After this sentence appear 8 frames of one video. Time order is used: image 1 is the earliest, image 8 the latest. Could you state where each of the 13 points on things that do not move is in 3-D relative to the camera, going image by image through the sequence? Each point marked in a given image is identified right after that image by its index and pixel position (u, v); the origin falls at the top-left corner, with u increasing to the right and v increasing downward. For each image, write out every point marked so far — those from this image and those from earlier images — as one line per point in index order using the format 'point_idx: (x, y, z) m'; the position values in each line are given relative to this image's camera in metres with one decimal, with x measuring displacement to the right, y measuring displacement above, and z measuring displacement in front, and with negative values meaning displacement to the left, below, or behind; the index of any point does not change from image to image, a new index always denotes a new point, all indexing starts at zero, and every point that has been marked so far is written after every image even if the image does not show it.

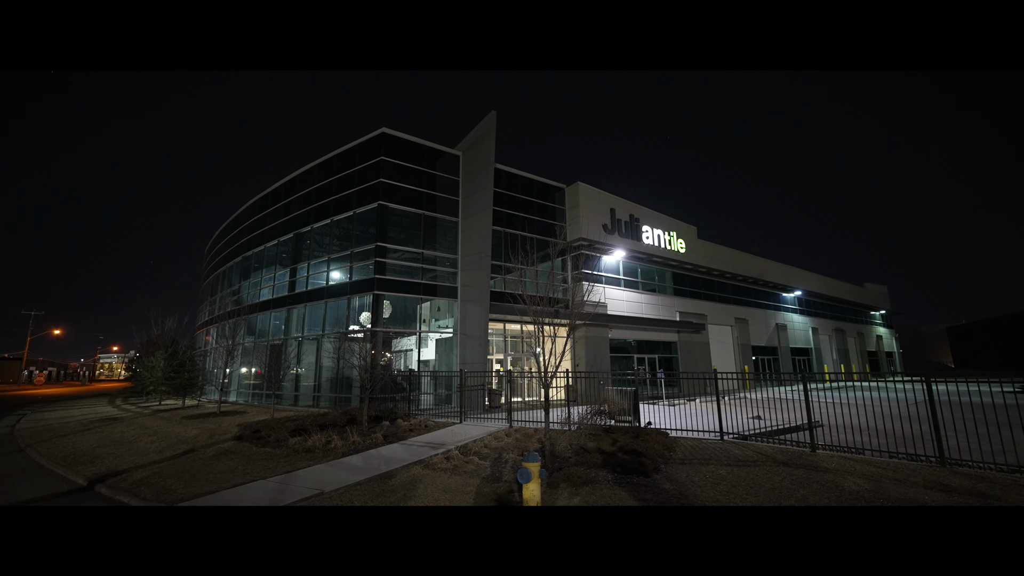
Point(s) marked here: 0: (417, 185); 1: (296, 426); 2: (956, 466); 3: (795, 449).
0: (-4.1, +4.3, +18.7) m
1: (-5.4, -3.4, +11.1) m
2: (+6.5, -2.6, +6.5) m
3: (+5.2, -2.9, +8.3) m
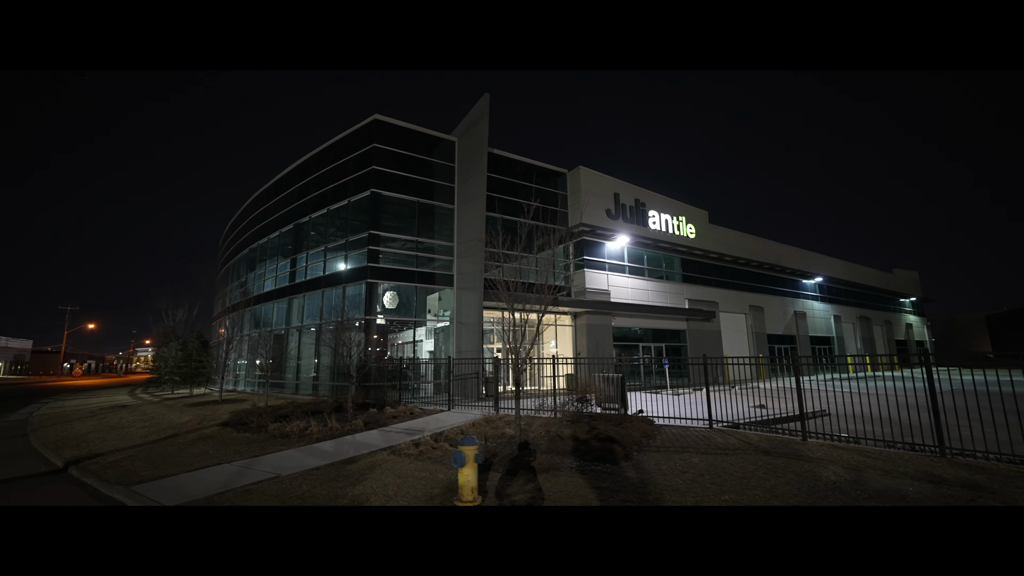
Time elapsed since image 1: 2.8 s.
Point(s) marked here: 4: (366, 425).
0: (-4.2, +4.7, +18.5) m
1: (-5.7, -3.0, +11.1) m
2: (+5.9, -2.2, +6.0) m
3: (+4.6, -2.5, +7.8) m
4: (-3.3, -3.1, +10.2) m
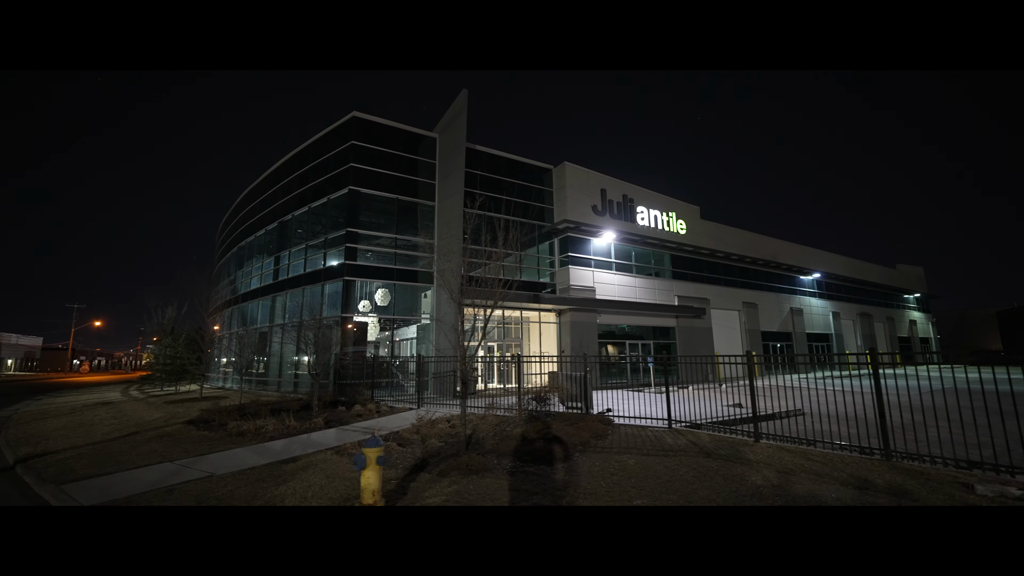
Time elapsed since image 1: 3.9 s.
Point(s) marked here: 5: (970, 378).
0: (-4.9, +4.8, +18.5) m
1: (-6.6, -3.0, +11.1) m
2: (+4.9, -2.2, +5.7) m
3: (+3.7, -2.5, +7.6) m
4: (-4.2, -3.0, +10.2) m
5: (+16.8, -3.3, +16.6) m
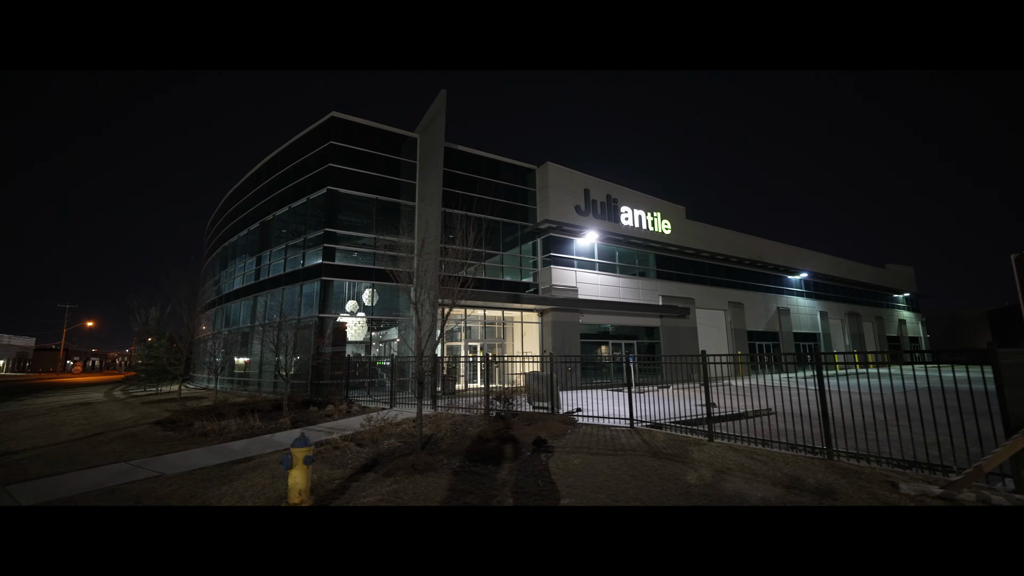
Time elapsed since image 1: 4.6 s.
0: (-5.7, +4.8, +18.5) m
1: (-7.3, -3.0, +11.1) m
2: (+4.2, -2.2, +5.8) m
3: (+3.0, -2.5, +7.6) m
4: (-4.9, -3.0, +10.2) m
5: (+16.1, -3.3, +16.7) m
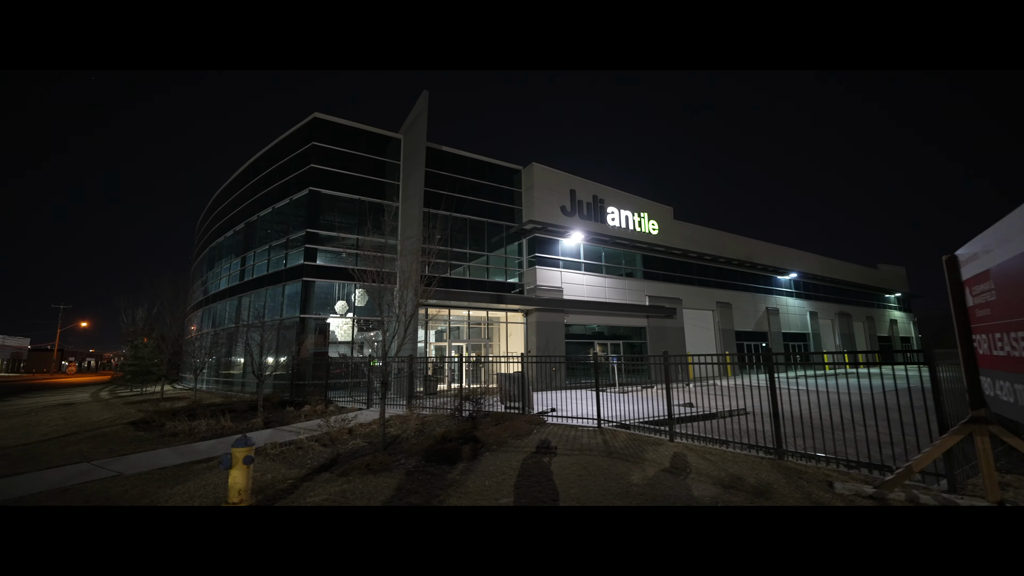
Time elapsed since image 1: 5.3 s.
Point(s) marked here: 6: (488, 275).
0: (-6.4, +4.8, +18.5) m
1: (-8.0, -3.0, +11.1) m
2: (+3.5, -2.2, +5.8) m
3: (+2.4, -2.5, +7.7) m
4: (-5.6, -3.0, +10.2) m
5: (+15.4, -3.3, +16.7) m
6: (-1.1, +0.6, +19.9) m
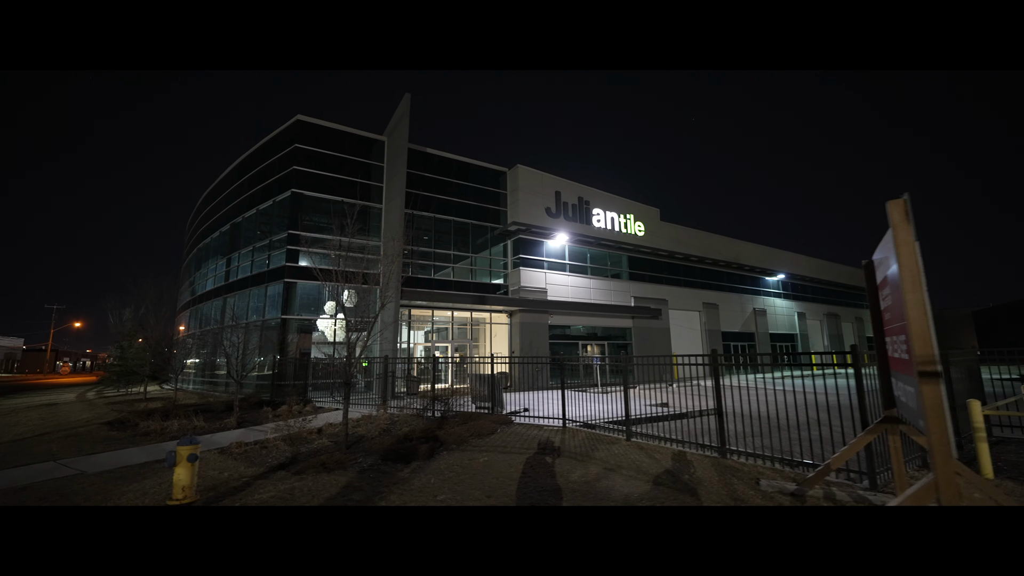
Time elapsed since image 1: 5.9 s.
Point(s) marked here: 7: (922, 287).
0: (-7.1, +4.8, +18.6) m
1: (-8.6, -3.0, +11.2) m
2: (+2.9, -2.2, +5.9) m
3: (+1.7, -2.5, +7.8) m
4: (-6.2, -3.1, +10.3) m
5: (+14.7, -3.3, +16.9) m
6: (-1.8, +0.5, +20.1) m
7: (+2.1, 0.0, +2.4) m
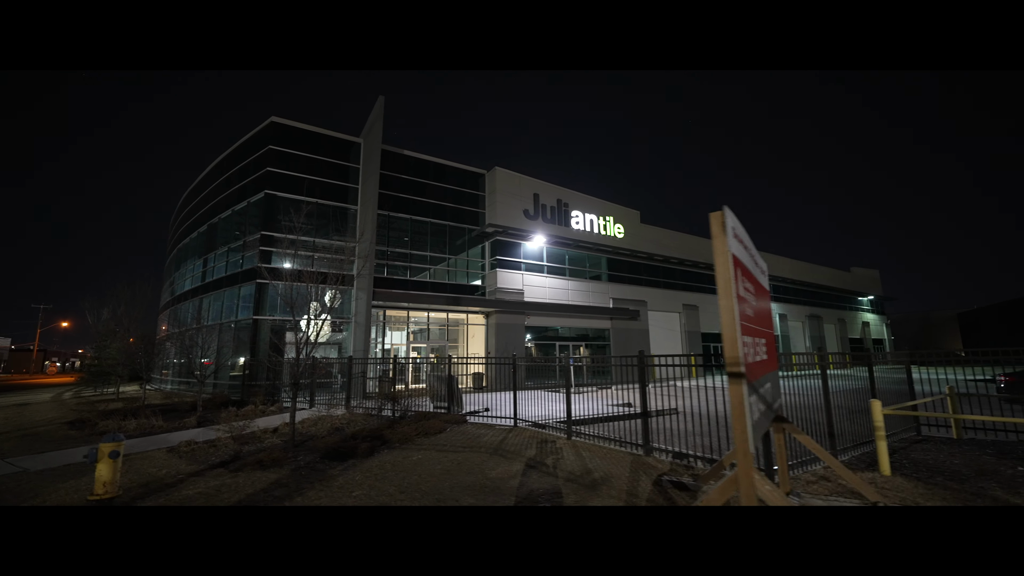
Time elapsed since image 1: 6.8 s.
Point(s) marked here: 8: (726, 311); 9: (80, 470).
0: (-8.1, +4.7, +18.7) m
1: (-9.6, -3.1, +11.3) m
2: (+1.9, -2.3, +6.1) m
3: (+0.7, -2.6, +8.0) m
4: (-7.2, -3.1, +10.4) m
5: (+13.7, -3.4, +17.2) m
6: (-2.8, +0.5, +20.2) m
7: (+1.2, 0.0, +2.5) m
8: (+1.2, -0.1, +2.6) m
9: (-6.3, -2.7, +6.7) m
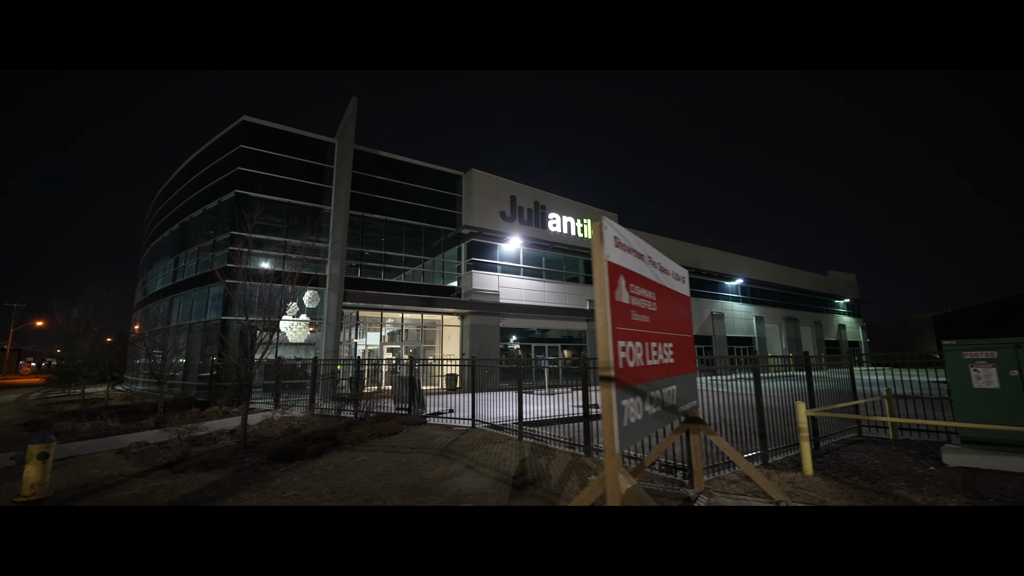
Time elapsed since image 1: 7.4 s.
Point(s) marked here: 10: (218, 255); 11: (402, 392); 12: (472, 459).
0: (-9.1, +4.7, +18.6) m
1: (-10.5, -3.0, +11.2) m
2: (+1.2, -2.3, +6.2) m
3: (-0.1, -2.6, +8.0) m
4: (-8.1, -3.1, +10.3) m
5: (+12.7, -3.6, +17.5) m
6: (-3.9, +0.4, +20.2) m
7: (+0.5, -0.1, +2.6) m
8: (+0.5, -0.2, +2.7) m
9: (-7.1, -2.7, +6.6) m
10: (-11.1, +1.3, +17.4) m
11: (-2.6, -2.5, +10.8) m
12: (-0.5, -2.3, +6.2) m
